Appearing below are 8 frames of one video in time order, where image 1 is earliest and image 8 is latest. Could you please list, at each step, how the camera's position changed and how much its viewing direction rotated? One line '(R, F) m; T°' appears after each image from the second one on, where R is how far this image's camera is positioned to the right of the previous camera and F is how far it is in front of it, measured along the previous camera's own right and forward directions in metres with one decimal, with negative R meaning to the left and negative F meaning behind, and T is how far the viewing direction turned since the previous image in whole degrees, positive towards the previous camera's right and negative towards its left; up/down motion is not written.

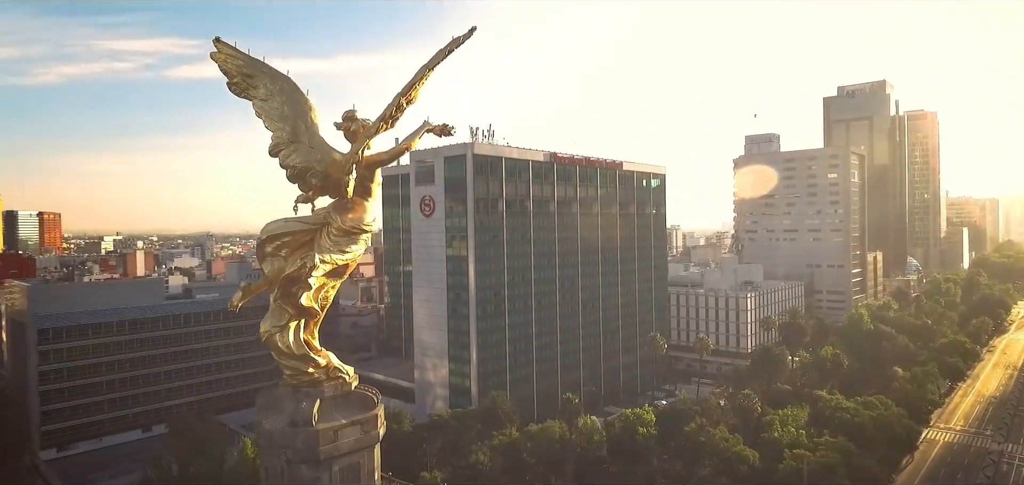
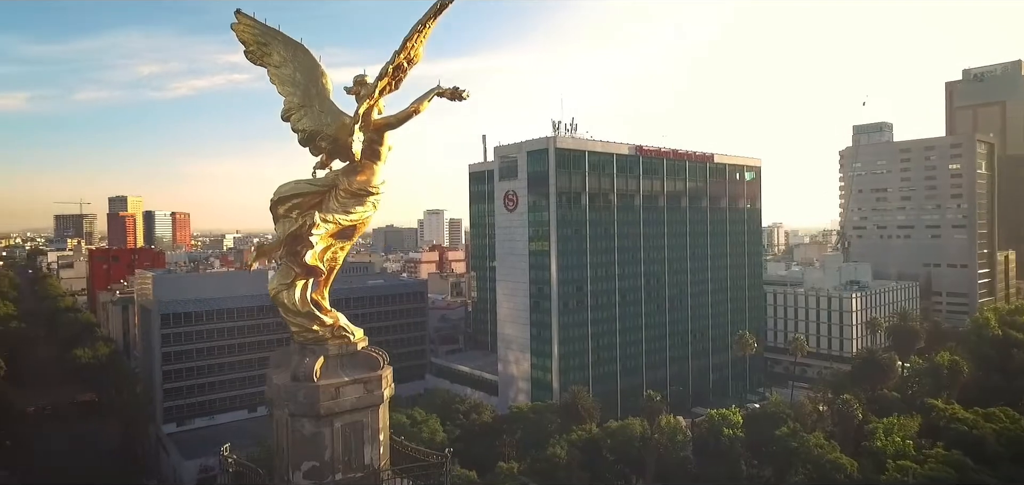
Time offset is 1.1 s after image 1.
(+0.5, +0.1) m; -8°
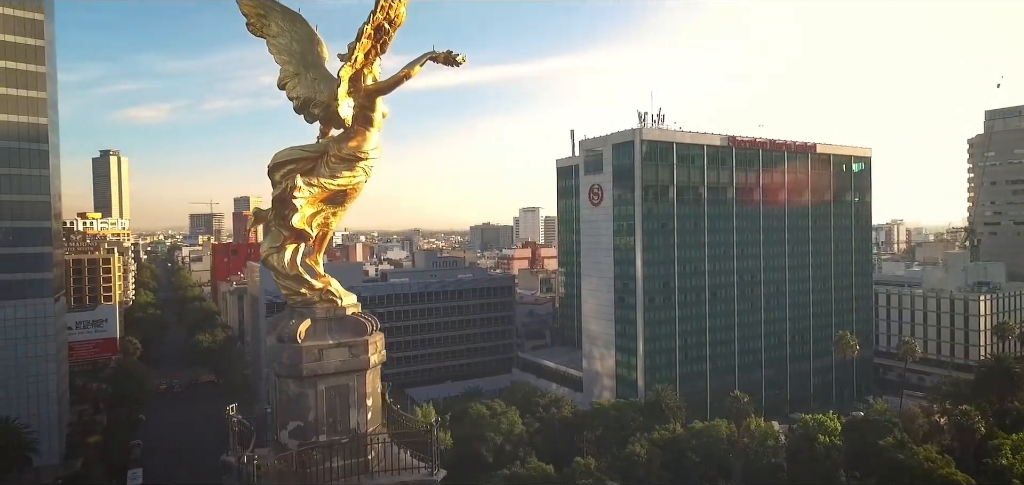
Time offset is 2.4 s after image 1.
(+0.6, +0.2) m; -9°
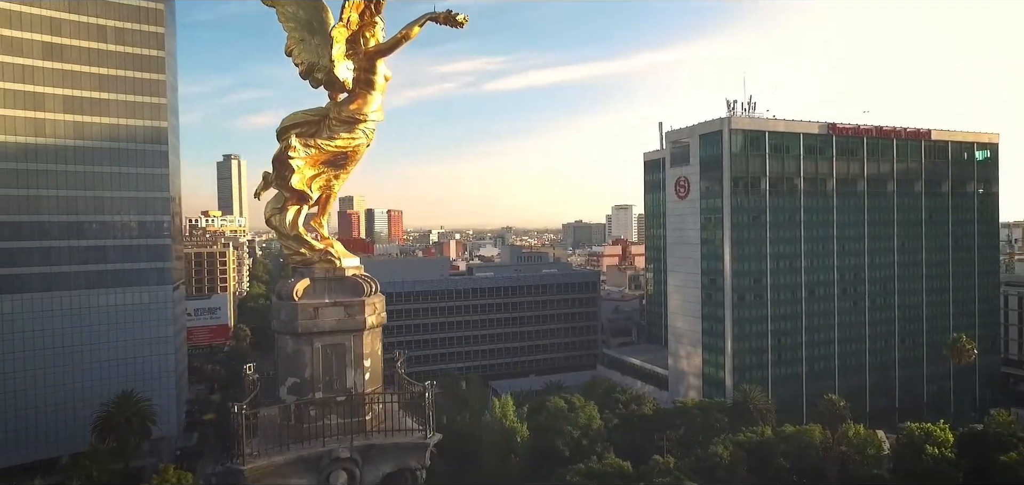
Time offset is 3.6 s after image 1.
(+0.5, +0.1) m; -8°
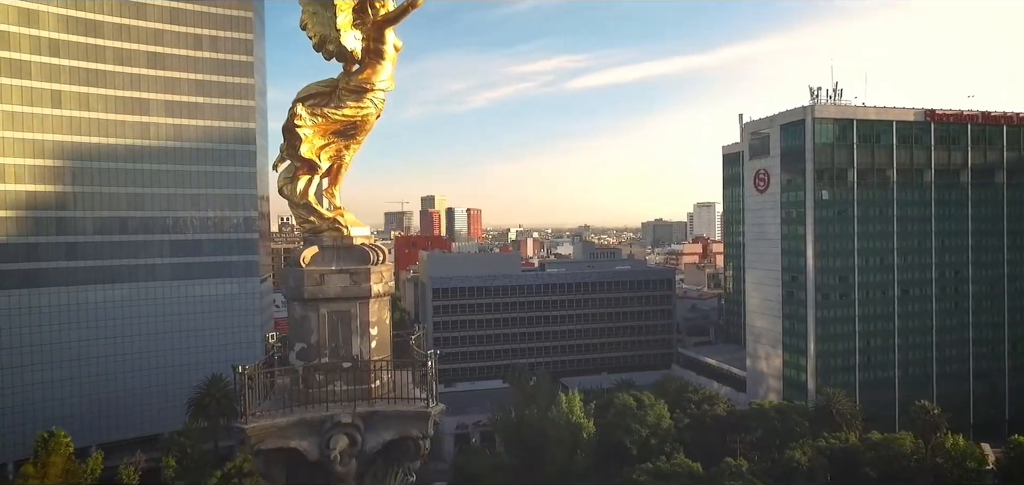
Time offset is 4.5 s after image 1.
(+0.4, +0.1) m; -7°
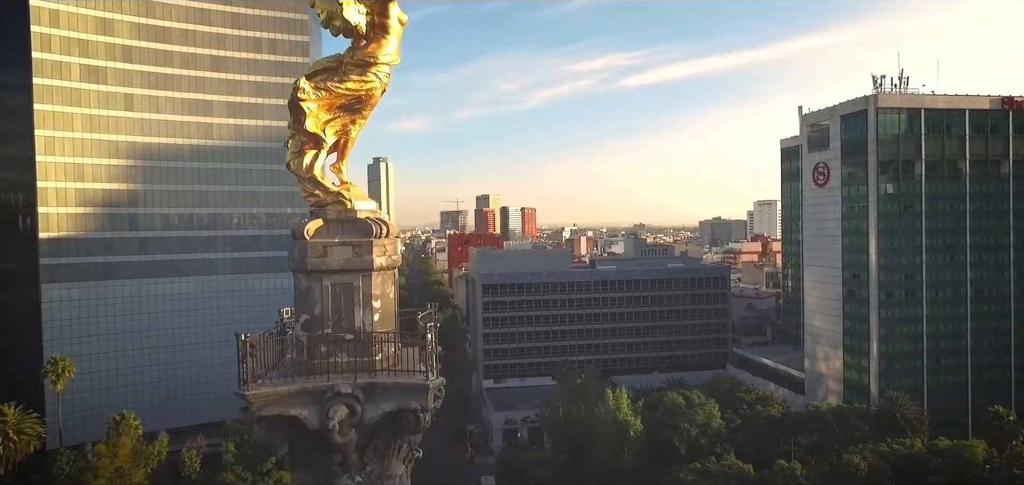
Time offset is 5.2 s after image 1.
(+0.3, +0.1) m; -5°
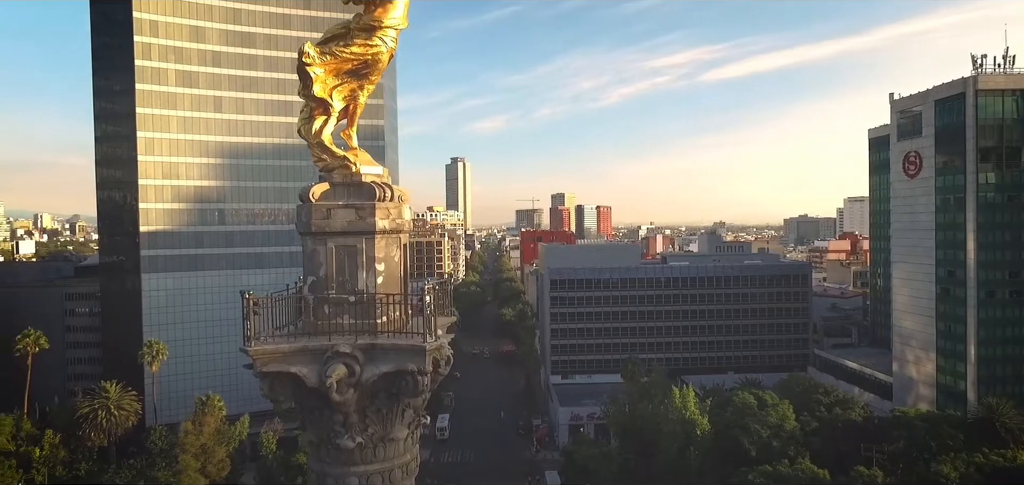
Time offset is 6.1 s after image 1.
(+0.4, +0.1) m; -7°
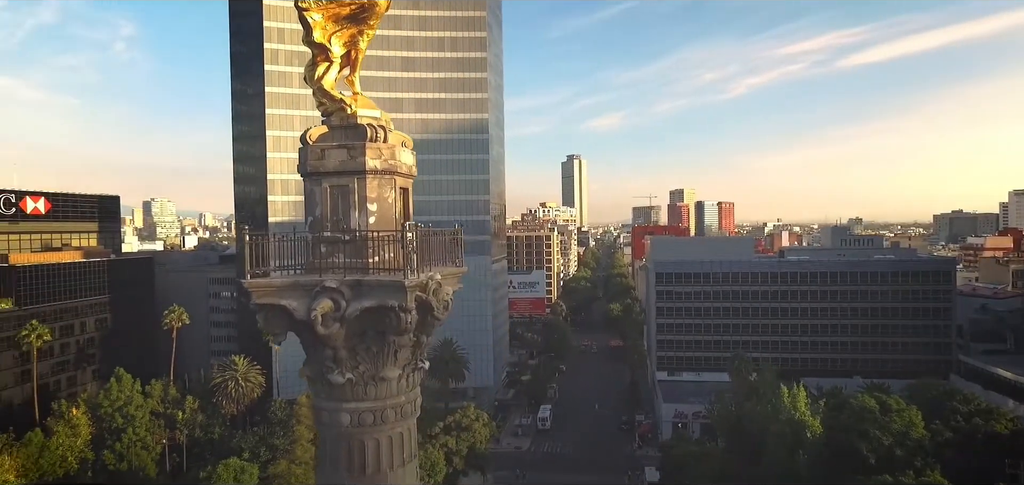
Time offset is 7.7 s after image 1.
(+0.7, +0.2) m; -10°
